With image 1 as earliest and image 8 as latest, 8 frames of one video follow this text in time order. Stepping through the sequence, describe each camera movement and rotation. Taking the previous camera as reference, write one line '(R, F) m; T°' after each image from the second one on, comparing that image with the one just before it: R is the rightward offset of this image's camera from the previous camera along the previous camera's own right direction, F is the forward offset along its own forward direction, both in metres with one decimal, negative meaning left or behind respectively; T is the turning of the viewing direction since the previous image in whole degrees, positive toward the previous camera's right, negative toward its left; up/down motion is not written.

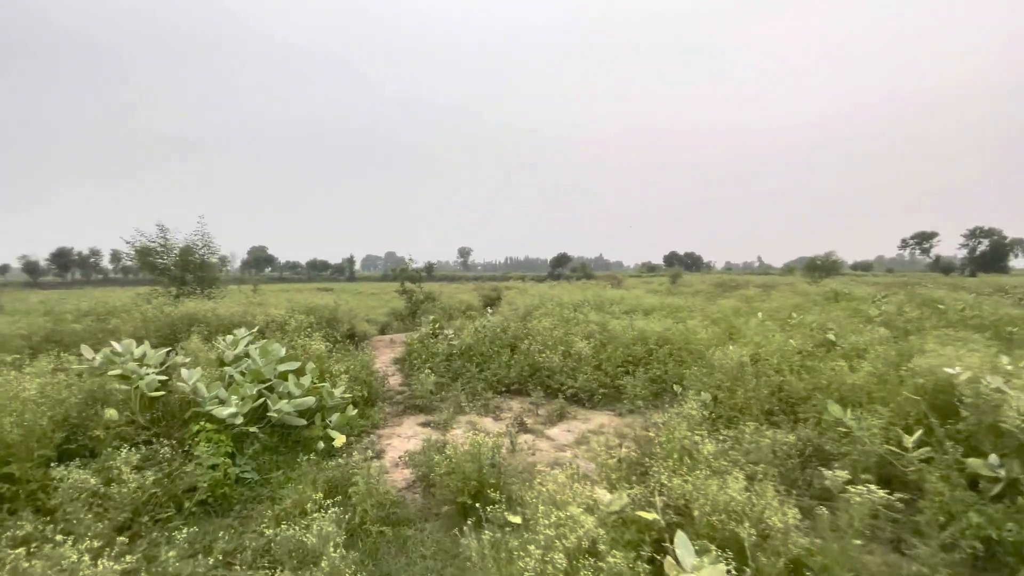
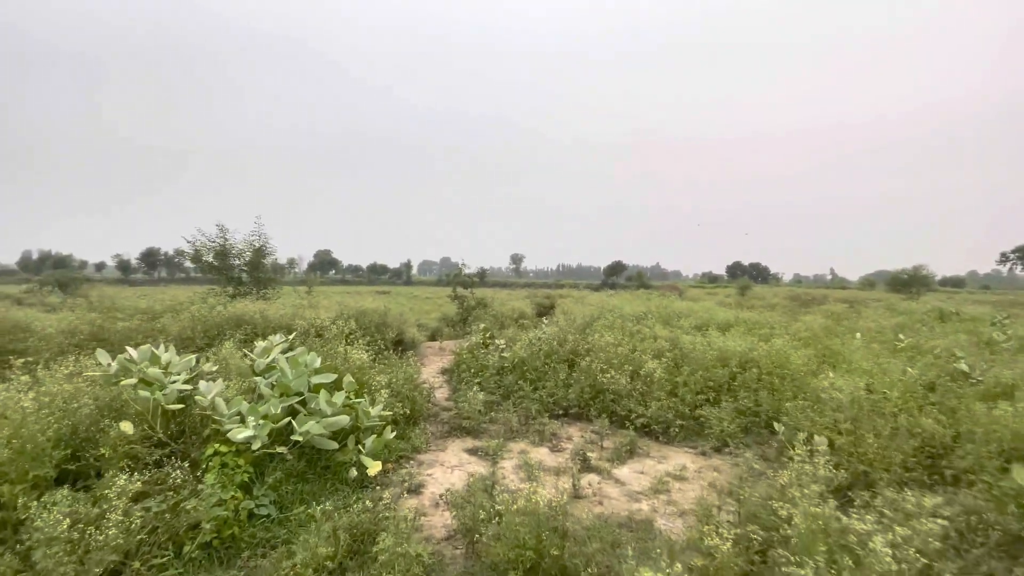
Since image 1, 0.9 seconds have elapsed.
(-0.1, +0.8) m; -6°
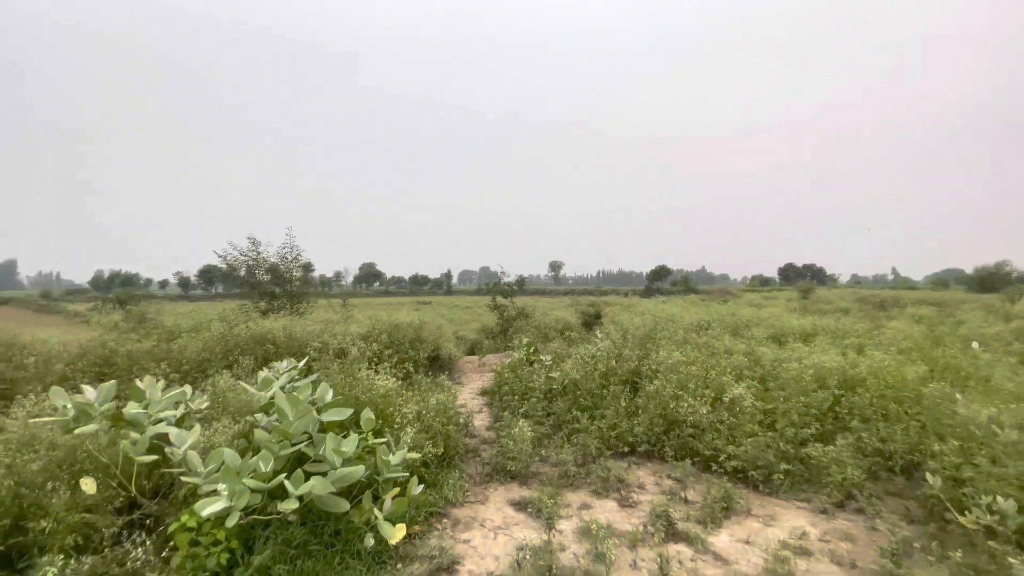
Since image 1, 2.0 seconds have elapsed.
(-0.1, +1.0) m; -5°
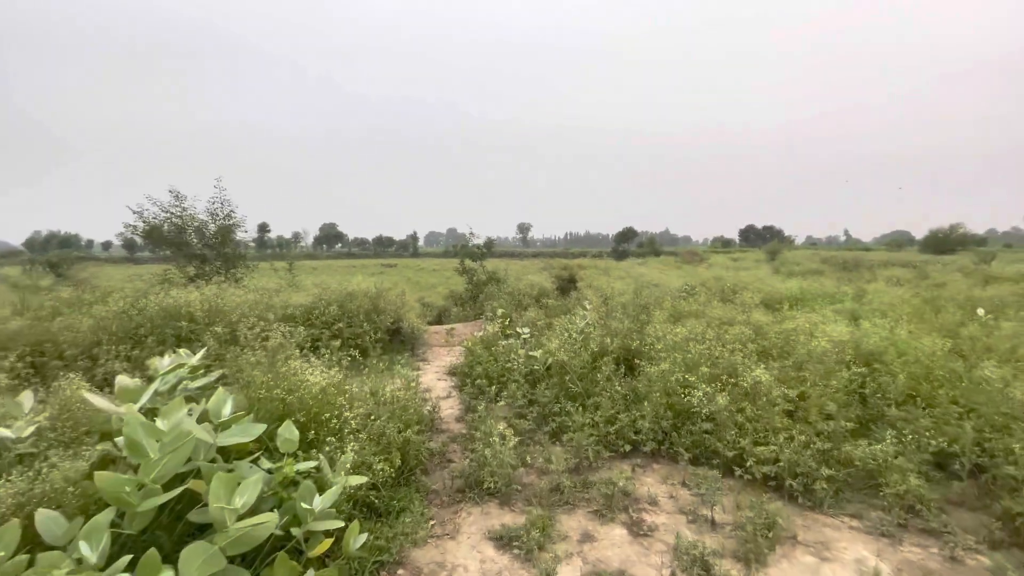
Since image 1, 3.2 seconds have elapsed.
(-0.1, +1.1) m; +4°
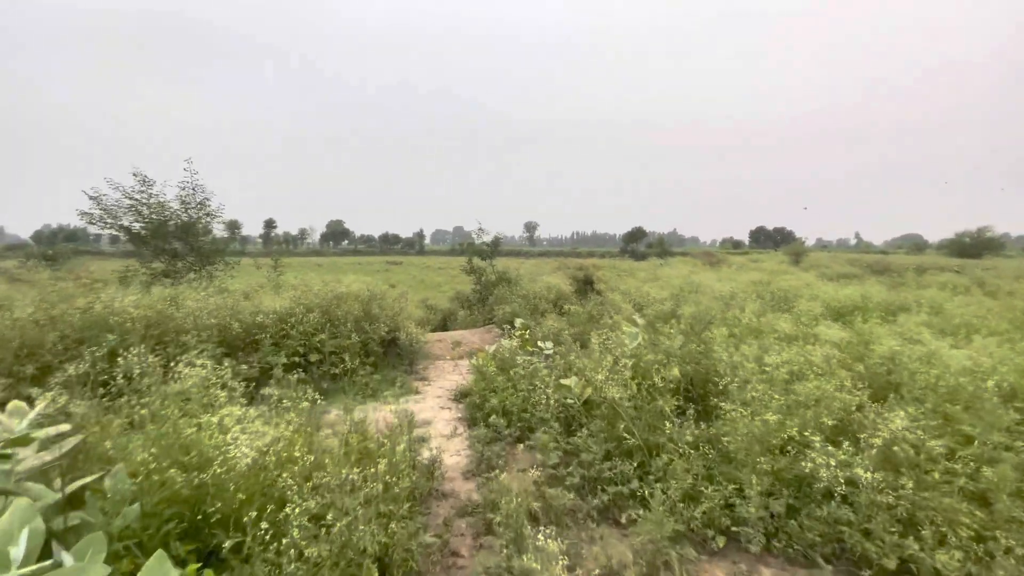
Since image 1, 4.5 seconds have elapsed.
(-0.2, +1.4) m; -1°
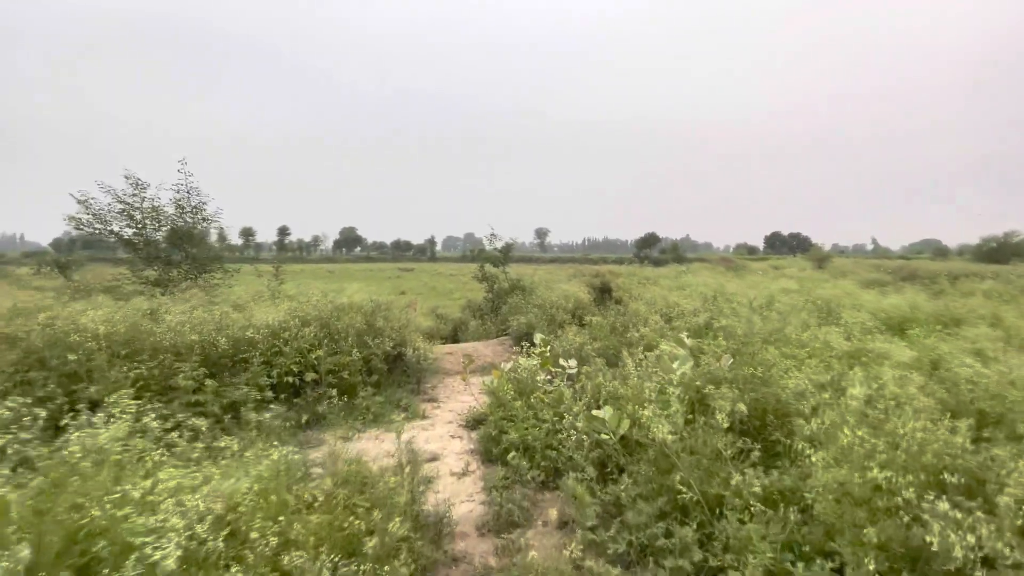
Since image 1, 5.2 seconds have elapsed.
(-0.1, +0.7) m; -1°
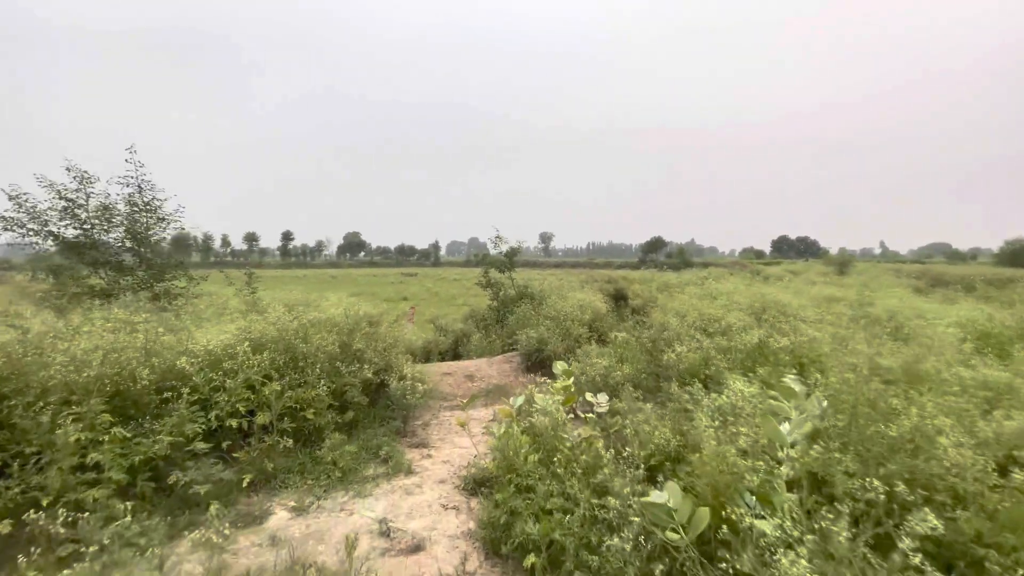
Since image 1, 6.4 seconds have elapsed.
(-0.1, +1.2) m; -1°
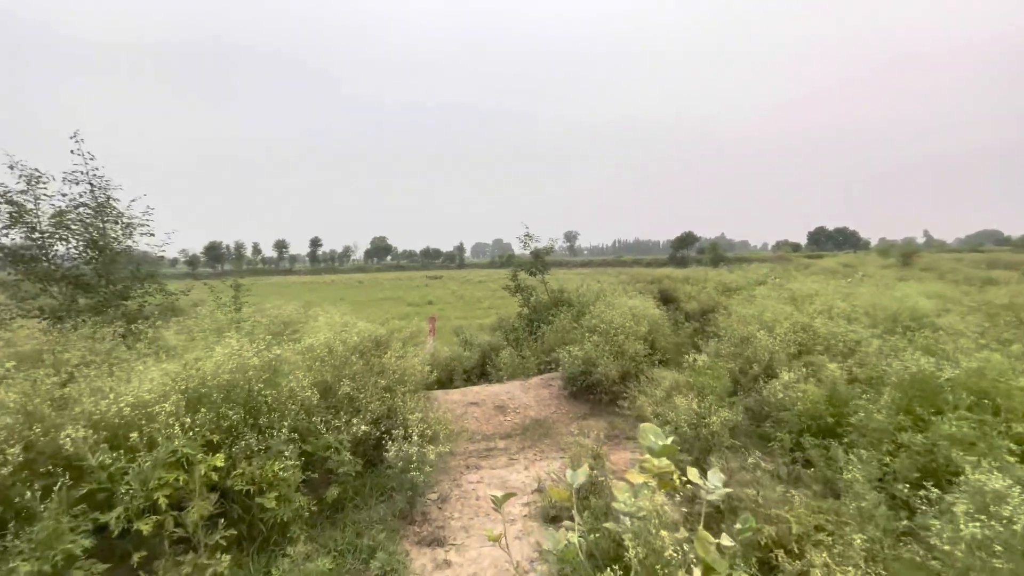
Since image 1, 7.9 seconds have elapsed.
(-0.2, +1.5) m; -3°
